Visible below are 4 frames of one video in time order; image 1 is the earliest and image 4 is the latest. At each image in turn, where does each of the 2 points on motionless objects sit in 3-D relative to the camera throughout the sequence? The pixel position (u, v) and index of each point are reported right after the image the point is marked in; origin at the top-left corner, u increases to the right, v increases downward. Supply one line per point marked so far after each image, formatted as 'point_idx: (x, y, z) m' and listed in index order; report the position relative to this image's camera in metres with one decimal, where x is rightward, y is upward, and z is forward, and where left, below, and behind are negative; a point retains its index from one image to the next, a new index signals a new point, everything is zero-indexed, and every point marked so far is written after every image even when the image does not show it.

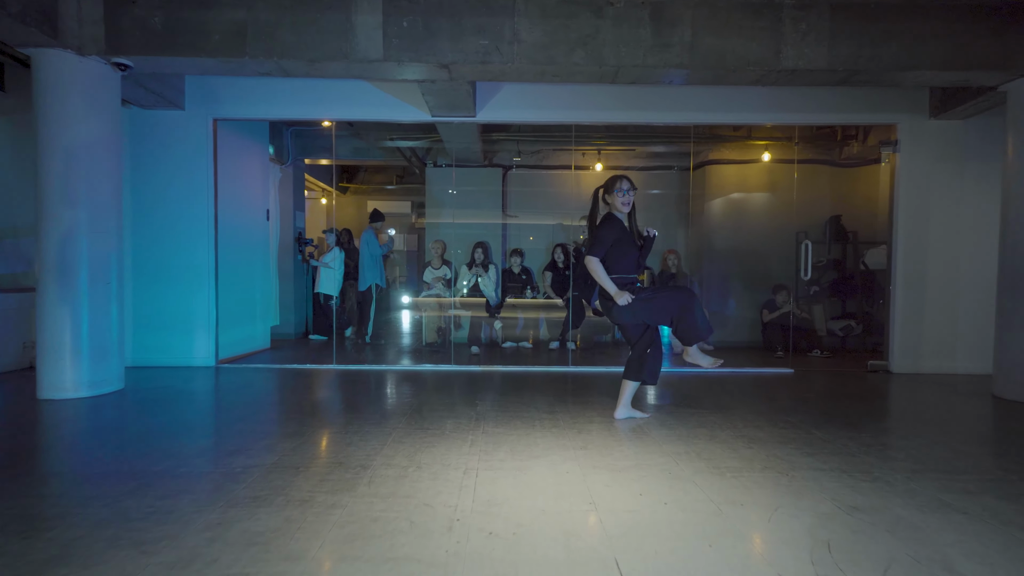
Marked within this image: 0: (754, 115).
0: (+2.6, +1.9, +5.4) m
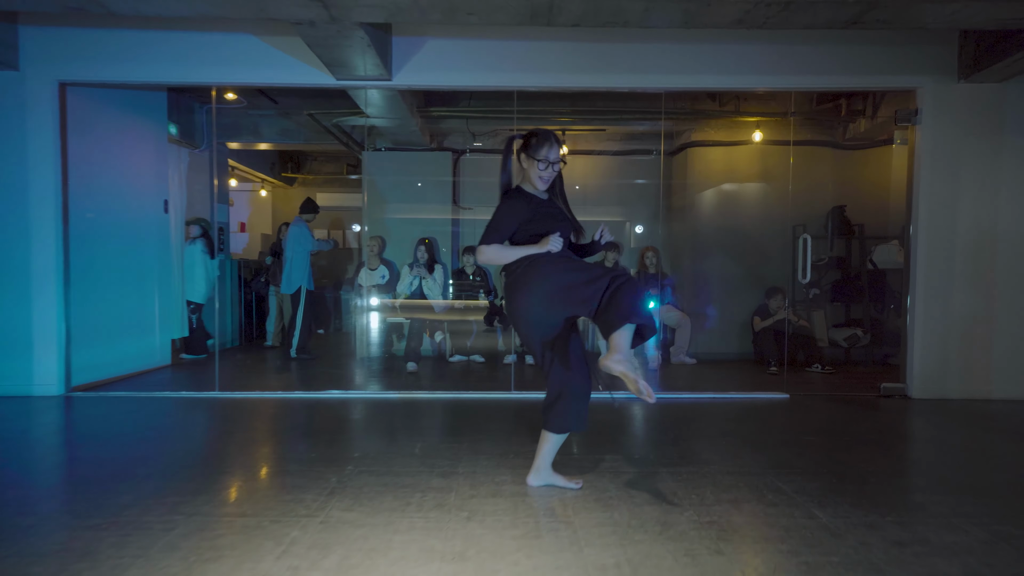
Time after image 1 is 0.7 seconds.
0: (+2.0, +1.8, +4.3) m
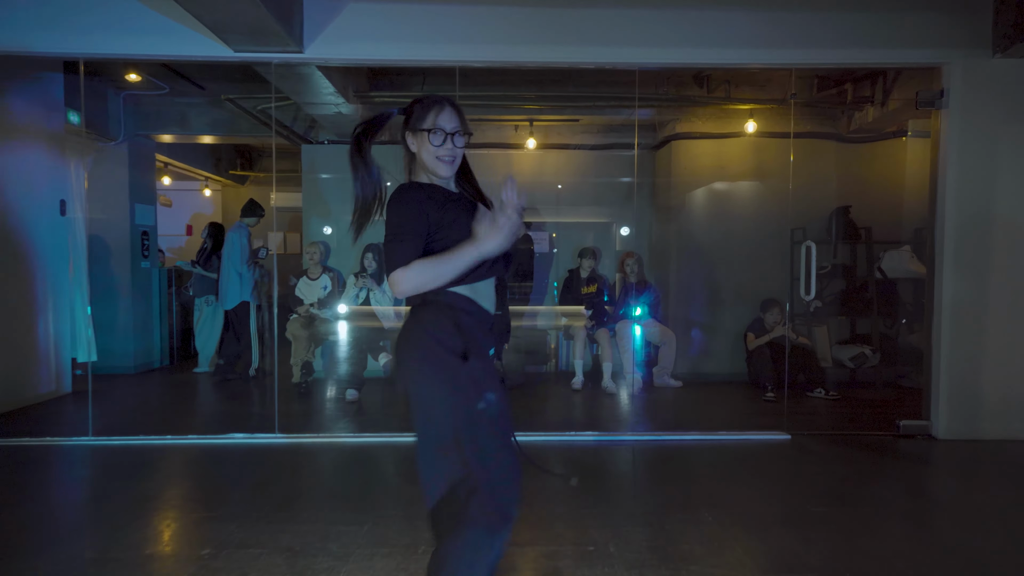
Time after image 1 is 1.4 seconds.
0: (+1.6, +1.7, +3.6) m
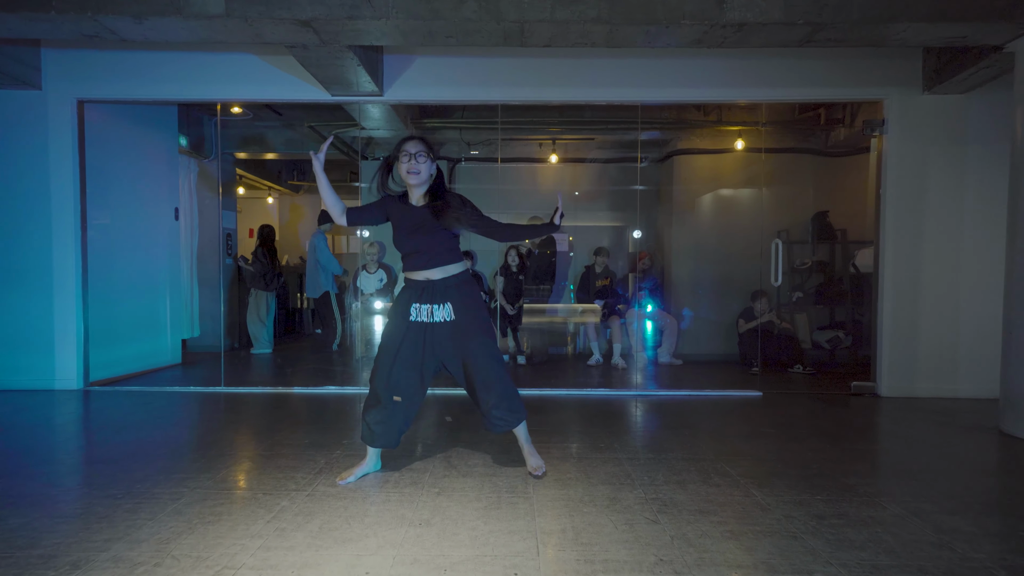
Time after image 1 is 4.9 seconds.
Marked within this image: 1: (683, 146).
0: (+1.8, +1.8, +4.5) m
1: (+2.2, +1.8, +6.5) m
